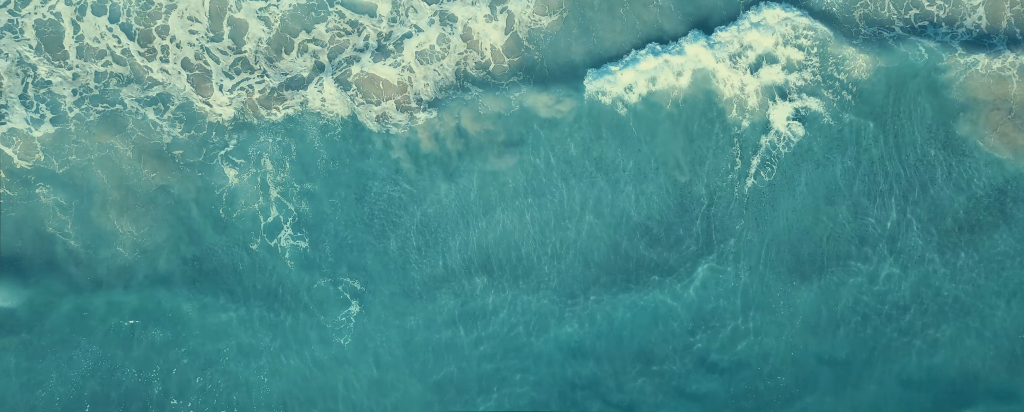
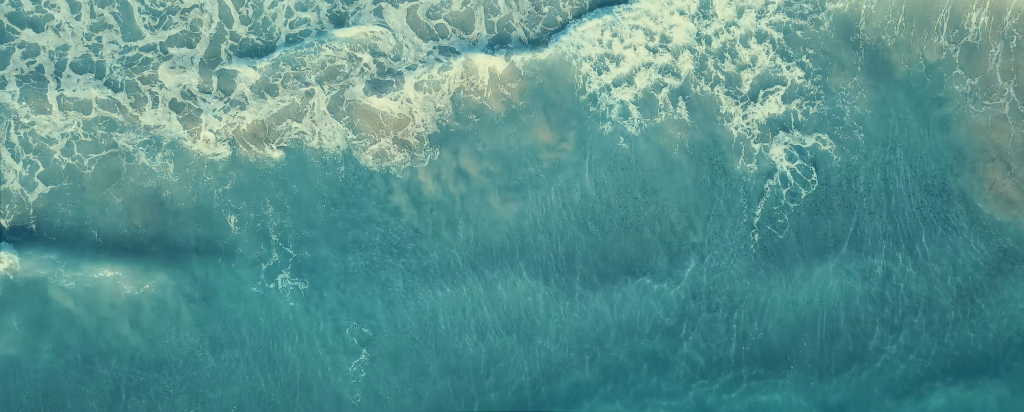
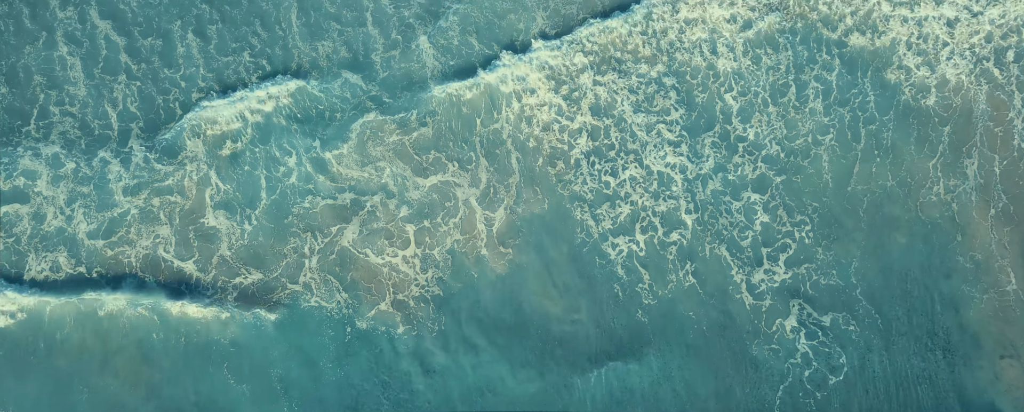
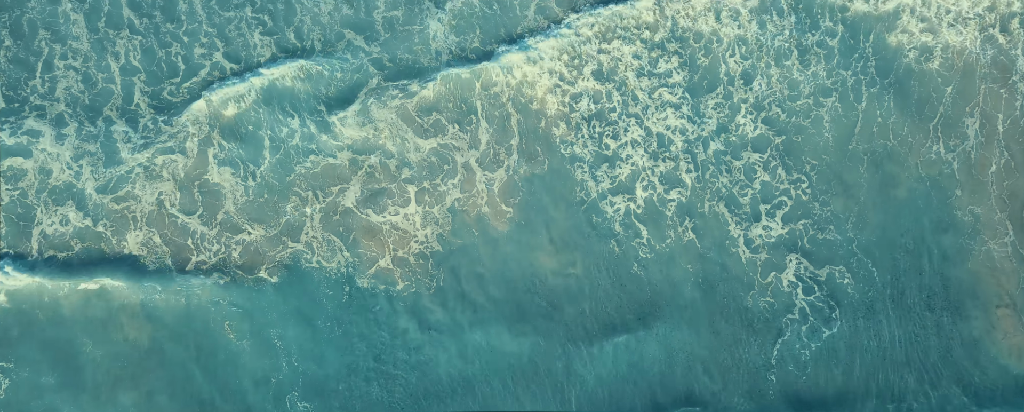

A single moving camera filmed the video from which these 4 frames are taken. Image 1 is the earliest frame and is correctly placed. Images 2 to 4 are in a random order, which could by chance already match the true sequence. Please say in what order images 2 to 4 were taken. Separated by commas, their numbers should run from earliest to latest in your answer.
2, 4, 3
